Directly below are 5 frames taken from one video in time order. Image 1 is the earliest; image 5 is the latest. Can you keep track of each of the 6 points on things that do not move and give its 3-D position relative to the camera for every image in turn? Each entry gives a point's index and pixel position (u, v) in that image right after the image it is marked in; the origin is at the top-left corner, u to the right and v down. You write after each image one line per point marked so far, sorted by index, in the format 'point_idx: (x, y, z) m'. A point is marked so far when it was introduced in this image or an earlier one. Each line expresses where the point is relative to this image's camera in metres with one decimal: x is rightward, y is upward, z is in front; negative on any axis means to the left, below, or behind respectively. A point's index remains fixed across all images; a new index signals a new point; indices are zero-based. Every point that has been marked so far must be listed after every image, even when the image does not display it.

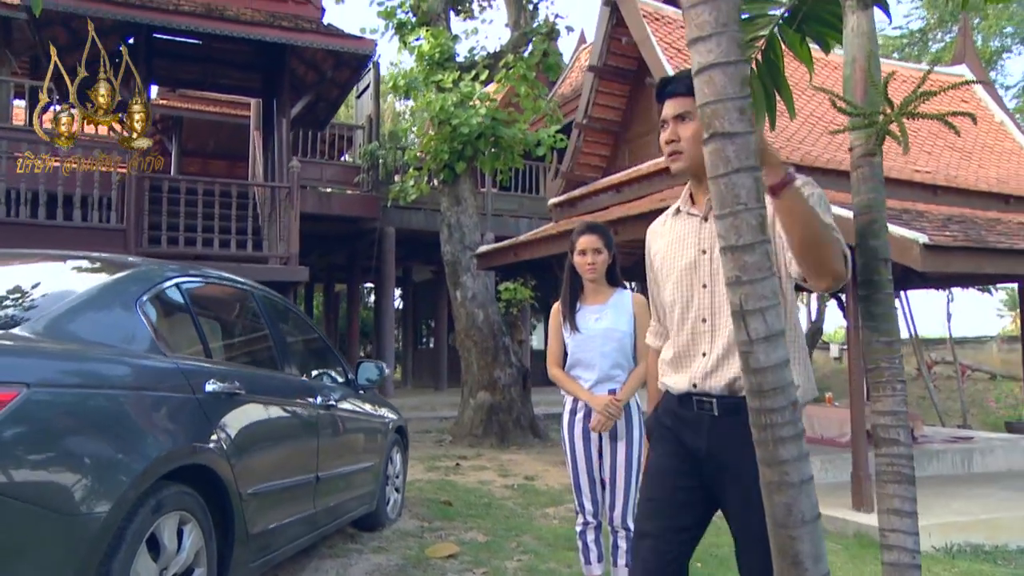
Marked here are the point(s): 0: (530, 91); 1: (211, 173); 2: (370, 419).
0: (+0.3, +3.1, +11.2) m
1: (-6.0, +2.3, +14.5) m
2: (-1.2, -1.1, +5.9) m
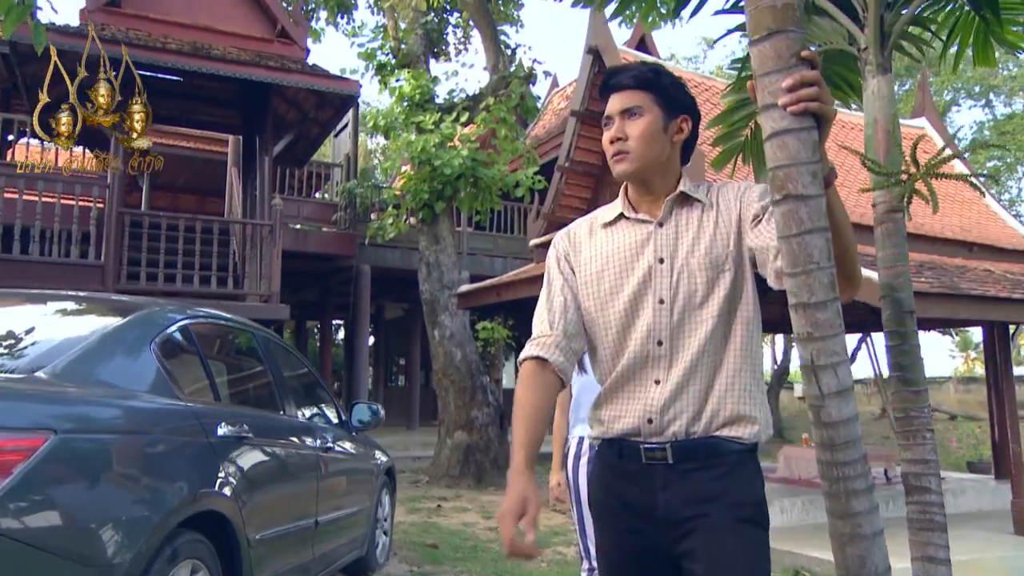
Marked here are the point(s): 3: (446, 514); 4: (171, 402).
0: (-0.1, +2.5, +11.4) m
1: (-6.5, +1.6, +14.3) m
2: (-1.2, -1.4, +5.8) m
3: (-0.7, -2.6, +8.5) m
4: (-1.8, -0.6, +3.7) m
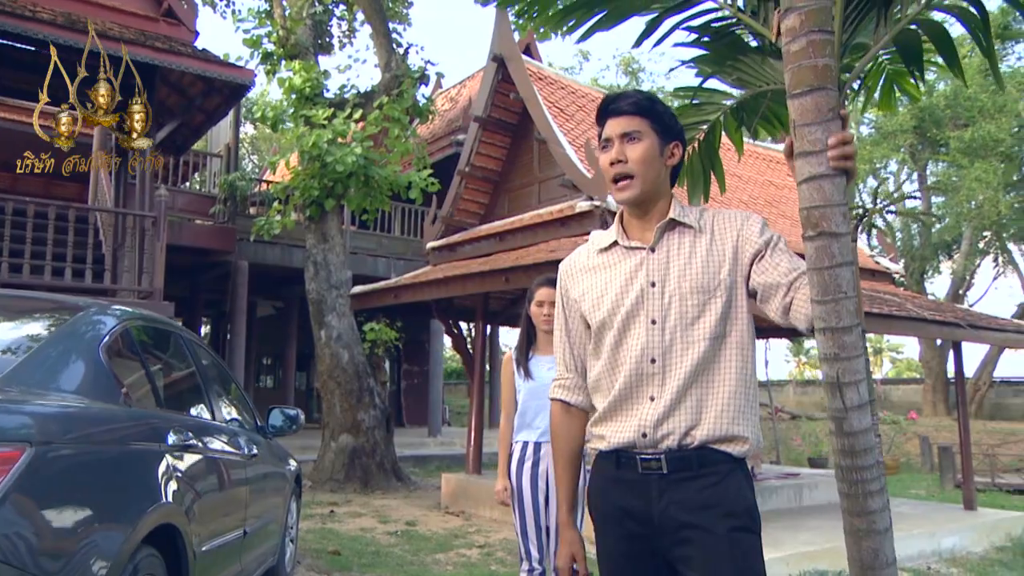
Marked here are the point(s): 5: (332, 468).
0: (-1.7, +2.4, +11.3) m
1: (-8.7, +1.7, +12.8) m
2: (-1.8, -1.4, +5.6) m
3: (-1.9, -2.6, +8.3) m
4: (-1.9, -0.6, +3.4) m
5: (-2.6, -2.7, +10.8) m
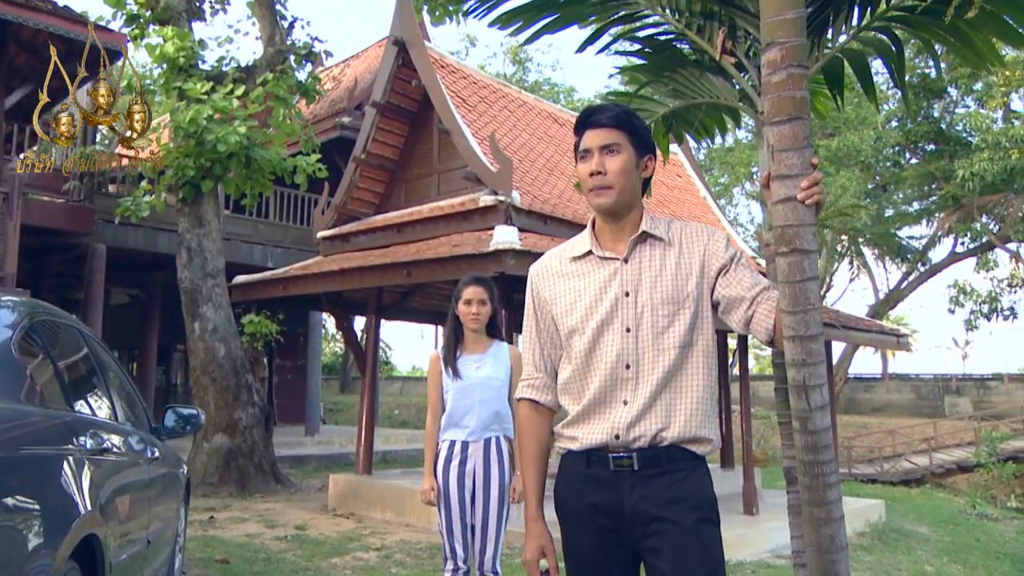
0: (-3.3, +2.6, +10.6) m
1: (-10.4, +2.1, +10.9) m
2: (-2.4, -1.3, +5.1) m
3: (-3.1, -2.5, +7.7) m
4: (-2.1, -0.5, +2.9) m
5: (-4.2, -2.5, +10.1) m
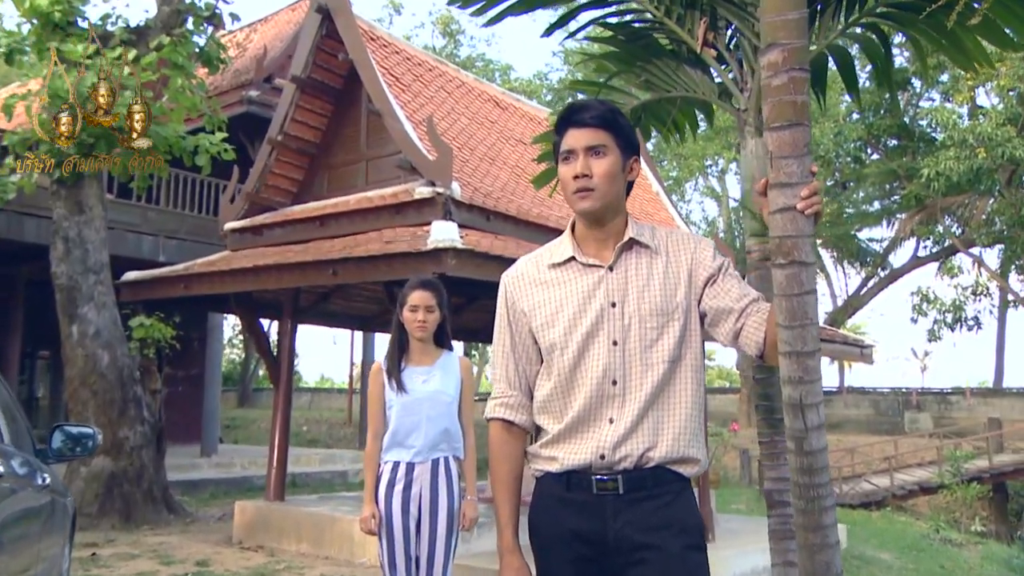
0: (-4.2, +2.6, +9.3) m
1: (-11.3, +2.2, +8.5) m
2: (-2.6, -1.3, +4.0) m
3: (-3.6, -2.5, +6.5) m
4: (-1.9, -0.5, +1.9) m
5: (-5.1, -2.5, +8.6) m
